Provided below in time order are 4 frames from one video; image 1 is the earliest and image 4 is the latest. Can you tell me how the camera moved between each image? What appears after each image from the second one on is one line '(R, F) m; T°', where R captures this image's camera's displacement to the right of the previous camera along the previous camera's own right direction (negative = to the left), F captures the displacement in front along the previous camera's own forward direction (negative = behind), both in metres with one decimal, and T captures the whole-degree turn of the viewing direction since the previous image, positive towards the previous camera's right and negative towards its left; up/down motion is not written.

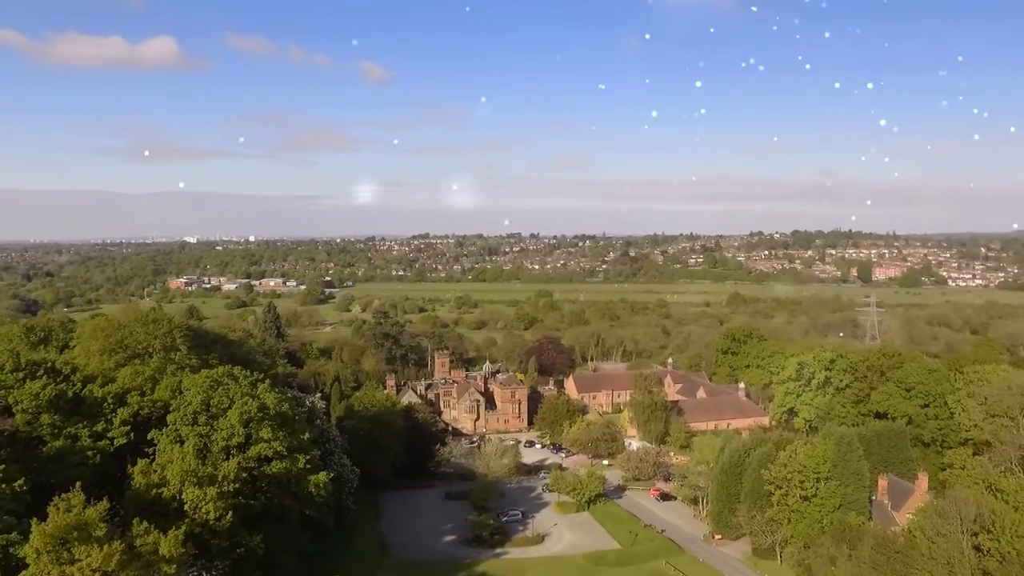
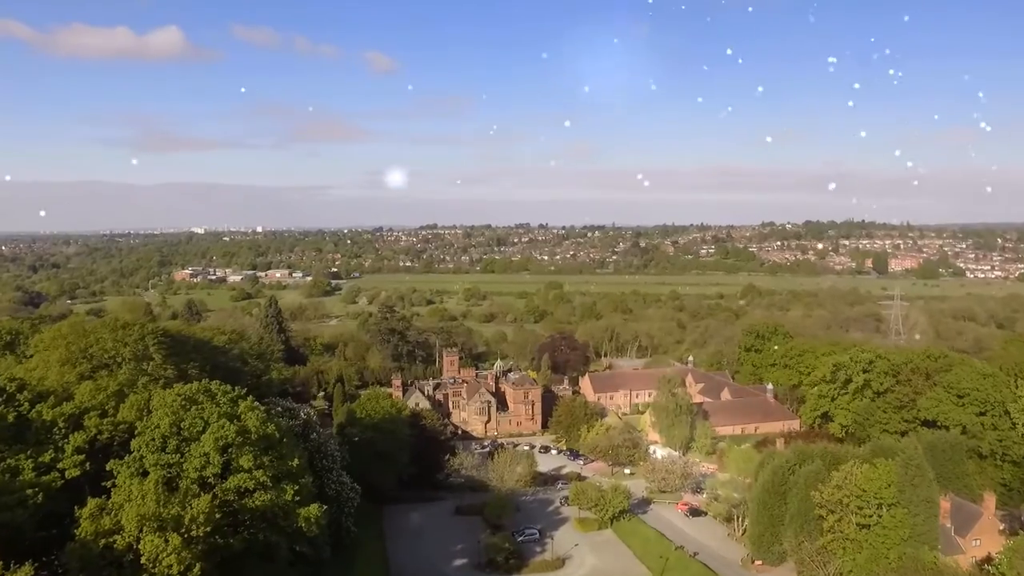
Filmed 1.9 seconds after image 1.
(-0.3, +2.6) m; -1°
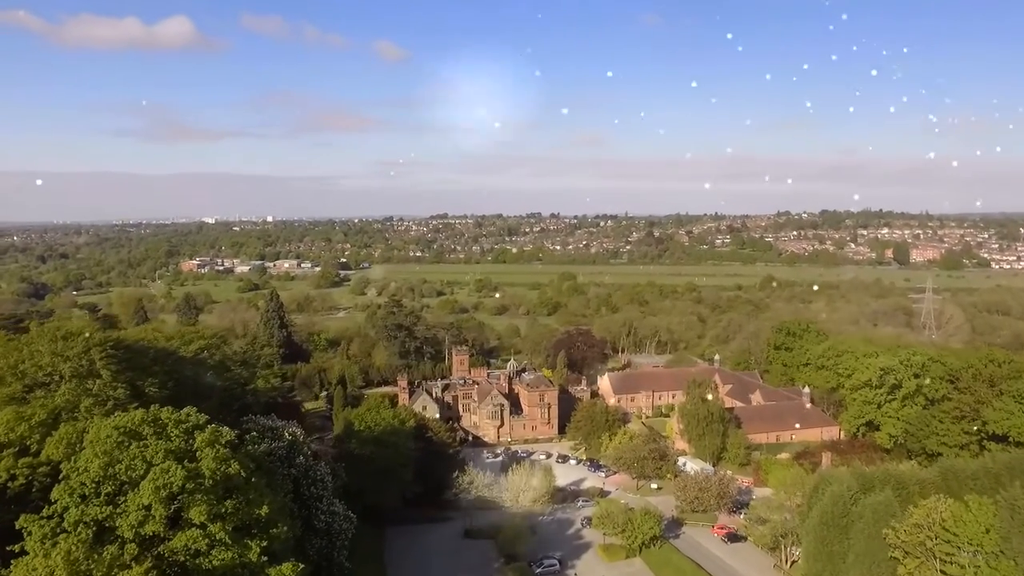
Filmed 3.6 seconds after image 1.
(-0.2, +3.1) m; -1°
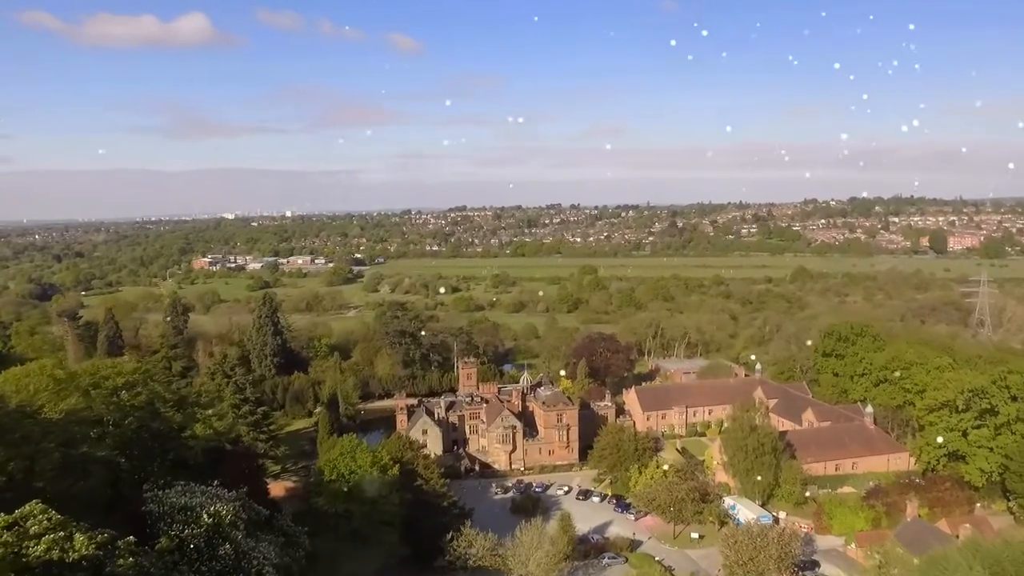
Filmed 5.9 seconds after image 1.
(+0.5, +5.2) m; -2°
